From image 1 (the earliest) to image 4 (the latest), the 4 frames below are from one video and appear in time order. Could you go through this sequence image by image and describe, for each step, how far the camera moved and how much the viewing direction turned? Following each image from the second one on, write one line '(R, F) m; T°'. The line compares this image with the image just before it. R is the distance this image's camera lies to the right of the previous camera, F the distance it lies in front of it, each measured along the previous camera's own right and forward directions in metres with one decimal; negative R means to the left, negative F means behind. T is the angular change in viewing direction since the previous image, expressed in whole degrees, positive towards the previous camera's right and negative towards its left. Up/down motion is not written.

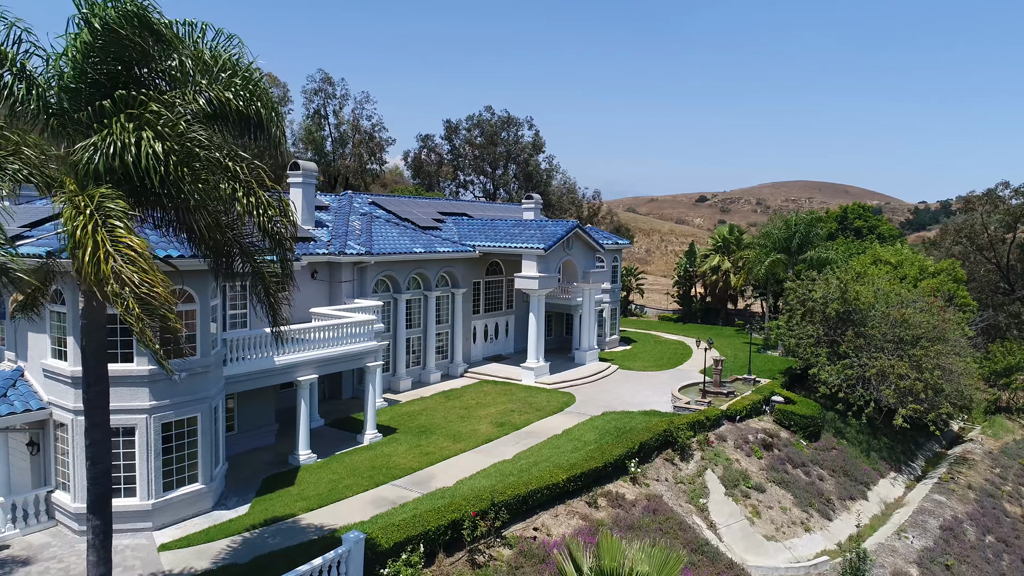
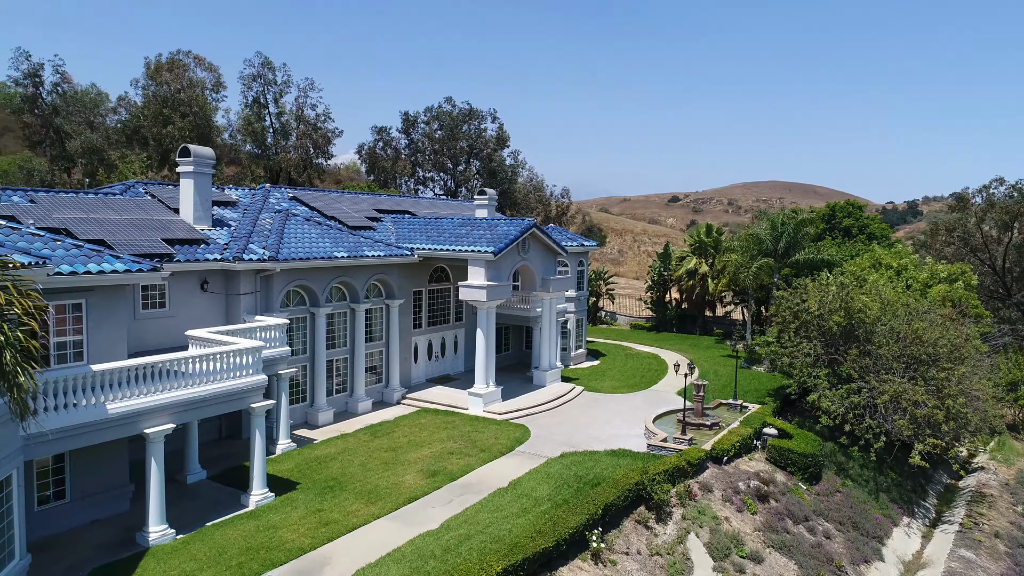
(+1.0, +4.3) m; +2°
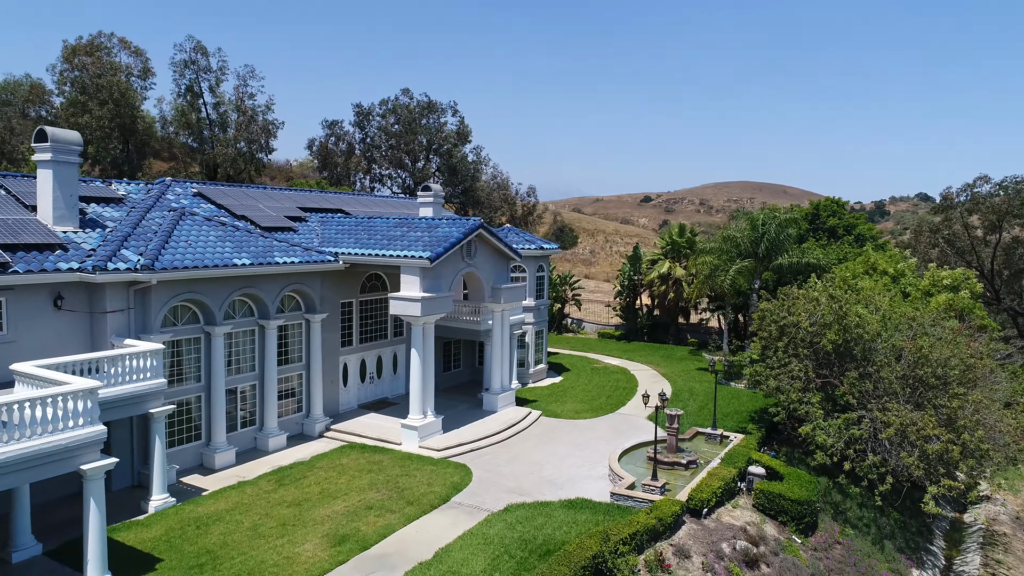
(+0.9, +3.5) m; +2°
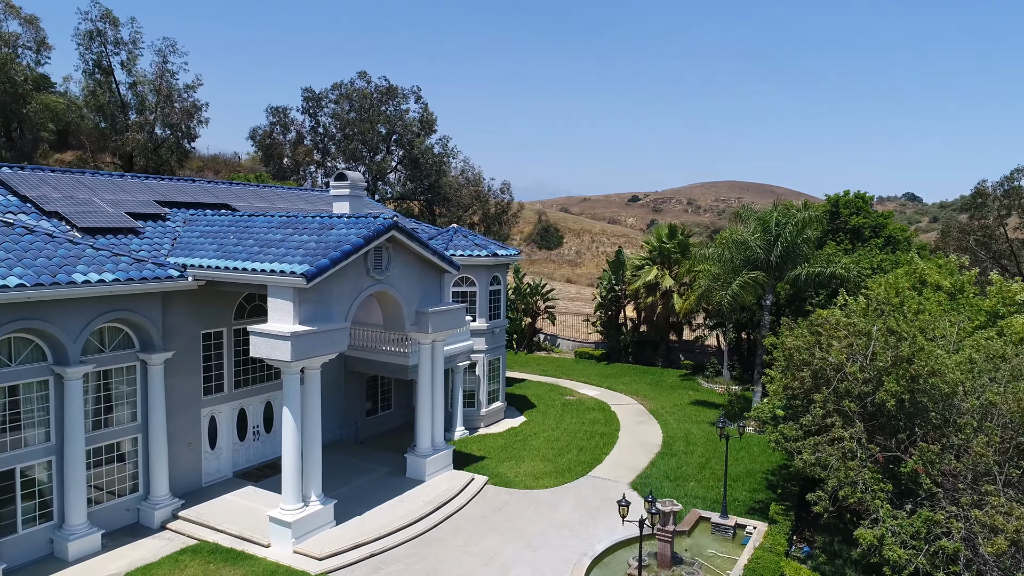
(+1.3, +6.0) m; +1°
